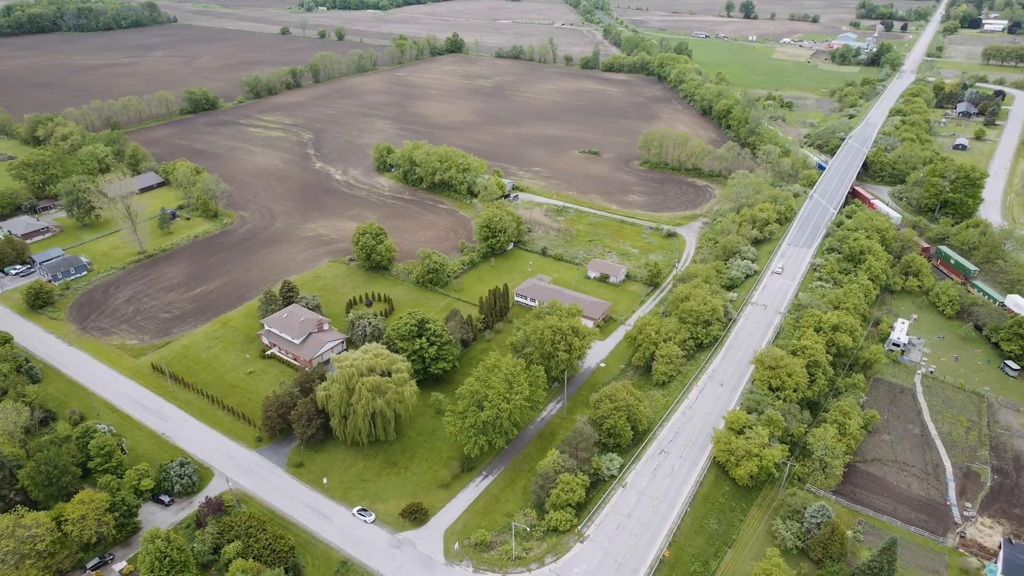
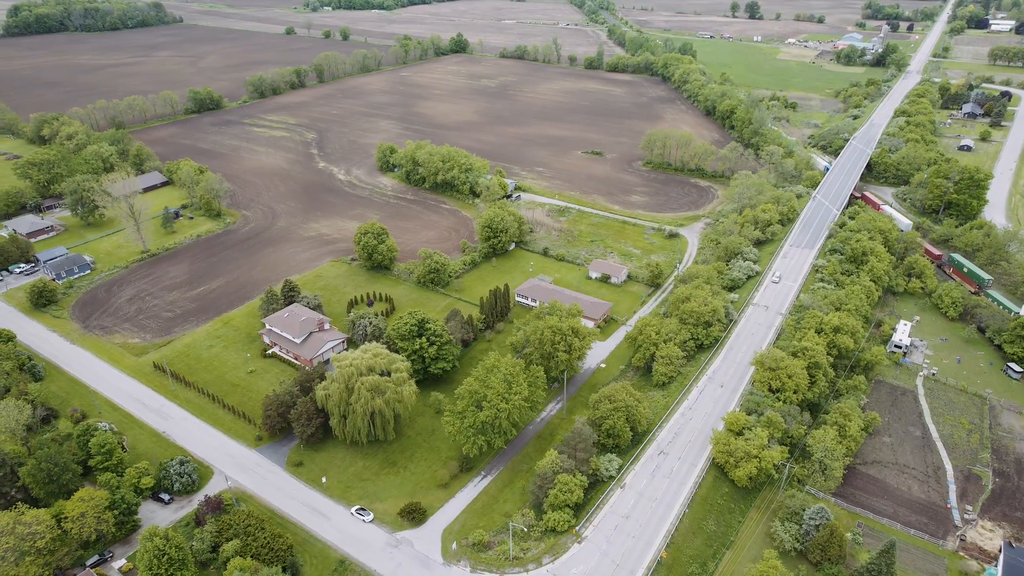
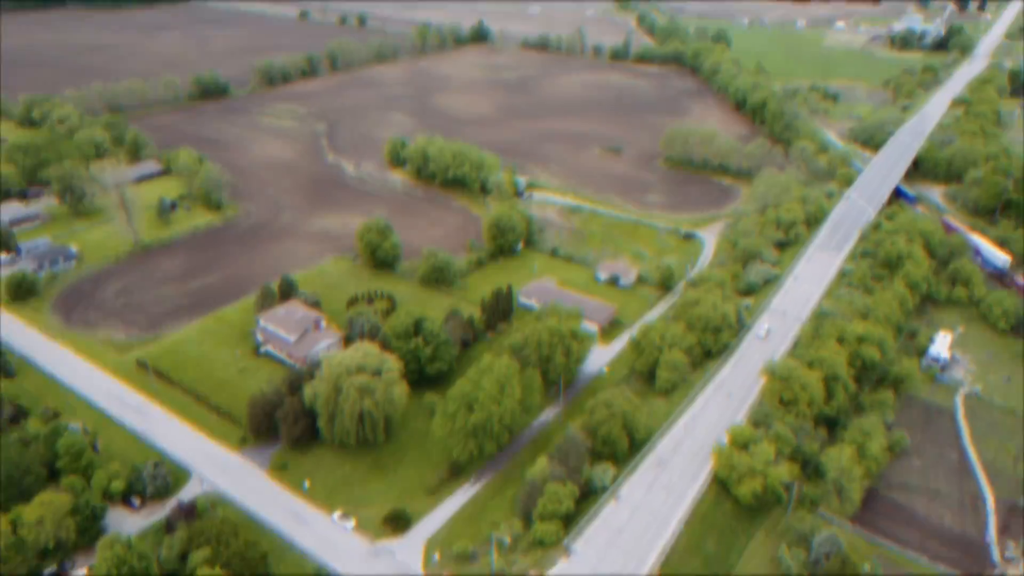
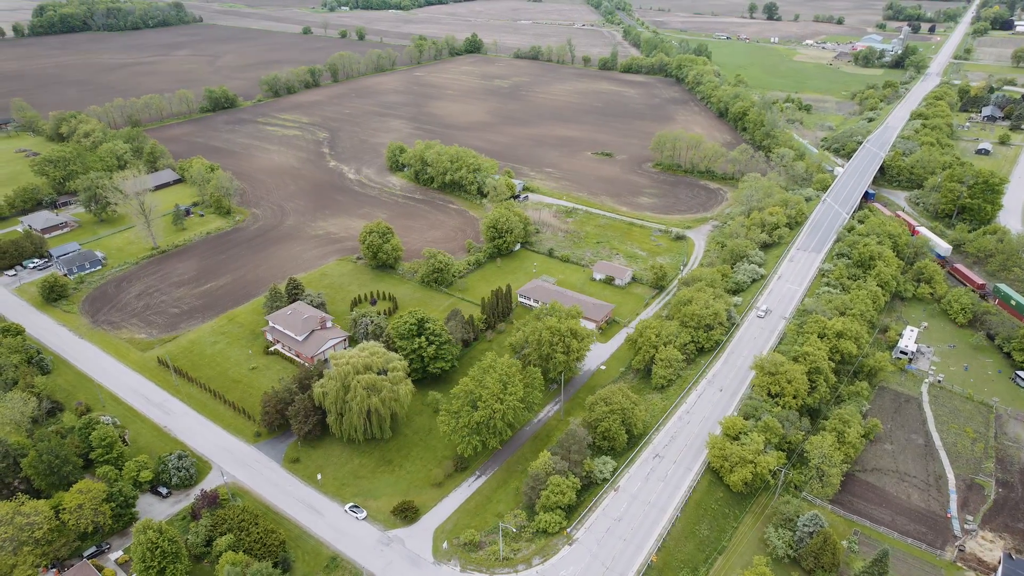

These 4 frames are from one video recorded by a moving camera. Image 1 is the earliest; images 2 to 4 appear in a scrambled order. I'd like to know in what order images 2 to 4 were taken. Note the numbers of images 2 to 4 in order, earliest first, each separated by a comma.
2, 4, 3
